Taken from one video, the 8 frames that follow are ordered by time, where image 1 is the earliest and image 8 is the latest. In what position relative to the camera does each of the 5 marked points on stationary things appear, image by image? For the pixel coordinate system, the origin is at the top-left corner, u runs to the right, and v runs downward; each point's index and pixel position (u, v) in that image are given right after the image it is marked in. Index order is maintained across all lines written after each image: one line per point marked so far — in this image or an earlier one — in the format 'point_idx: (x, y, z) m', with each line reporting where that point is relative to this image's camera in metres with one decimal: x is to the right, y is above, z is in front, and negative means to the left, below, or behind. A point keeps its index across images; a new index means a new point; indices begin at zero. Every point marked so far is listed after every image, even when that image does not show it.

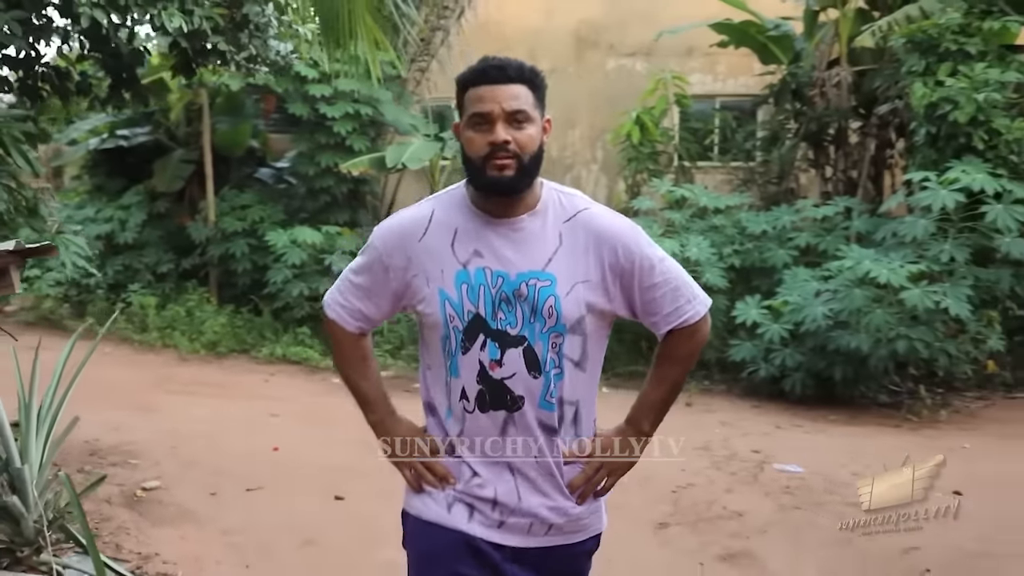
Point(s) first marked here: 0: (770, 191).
0: (+2.3, +0.9, +9.3) m
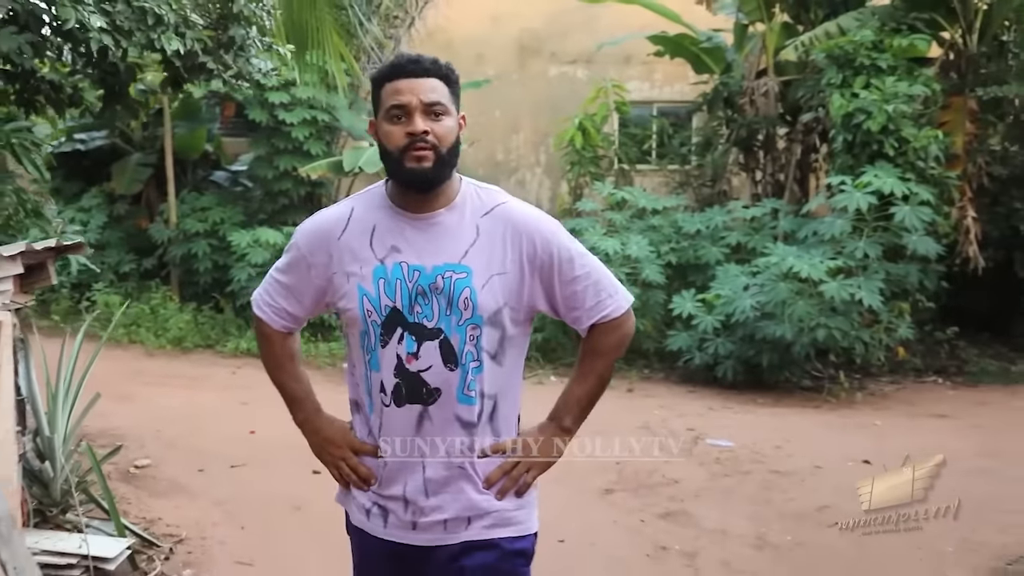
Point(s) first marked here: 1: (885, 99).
0: (+1.8, +0.9, +9.9) m
1: (+2.8, +1.4, +7.7) m
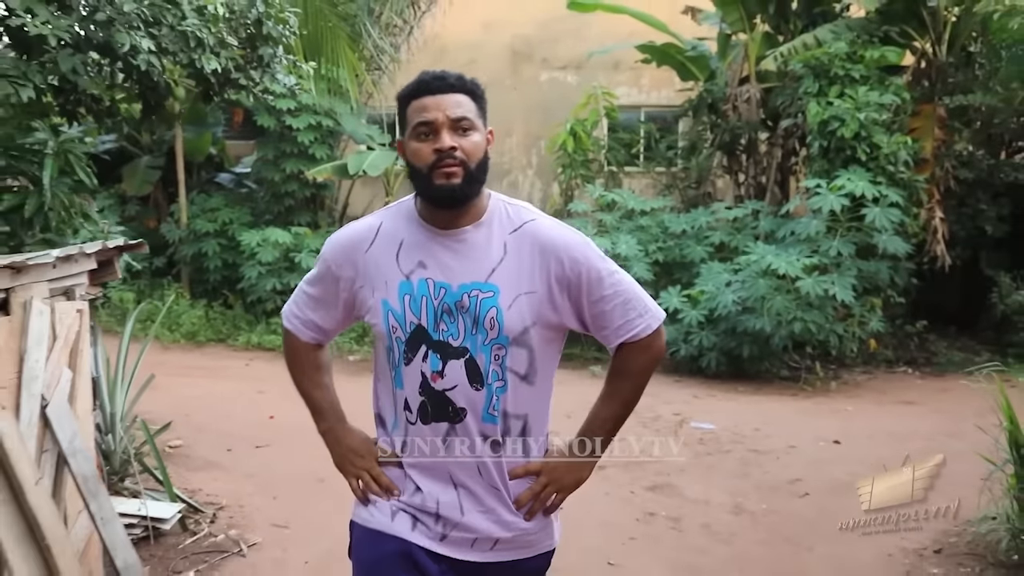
0: (+1.8, +0.9, +10.4) m
1: (+2.7, +1.4, +8.2) m
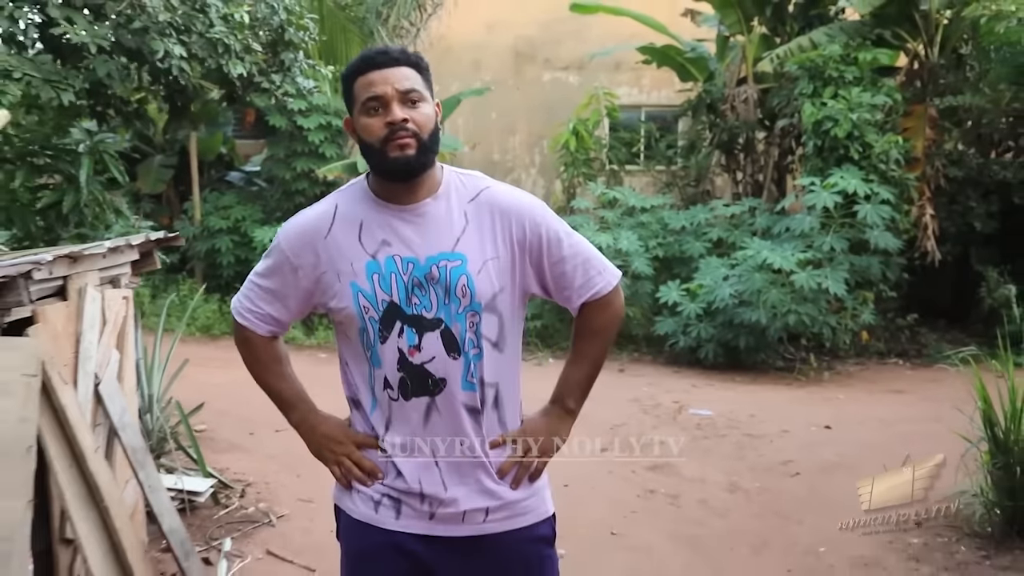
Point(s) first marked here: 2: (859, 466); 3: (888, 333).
0: (+1.8, +1.0, +10.7) m
1: (+2.8, +1.5, +8.5) m
2: (+1.8, -0.9, +5.4) m
3: (+3.3, -0.4, +9.0) m
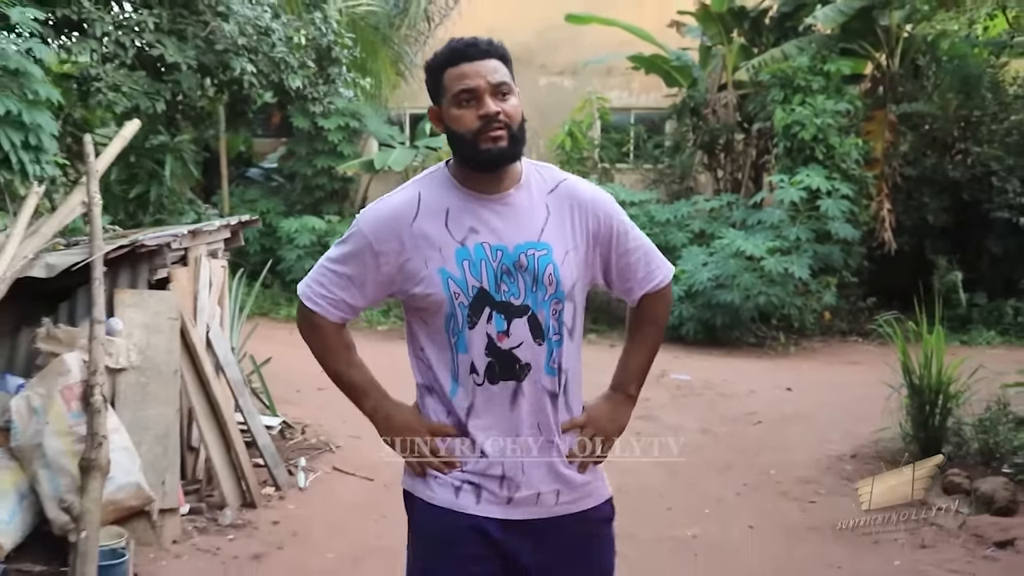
0: (+1.8, +1.1, +11.8) m
1: (+2.8, +1.6, +9.6) m
2: (+1.9, -0.8, +6.5) m
3: (+3.3, -0.3, +10.1) m
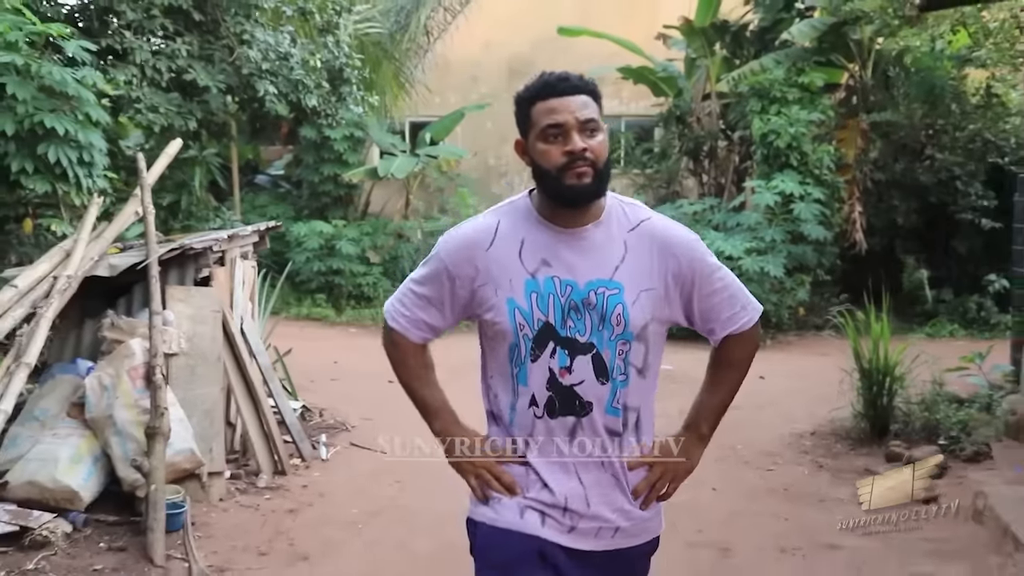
0: (+1.8, +1.1, +12.5) m
1: (+2.8, +1.6, +10.3) m
2: (+1.9, -0.8, +7.2) m
3: (+3.3, -0.2, +10.8) m
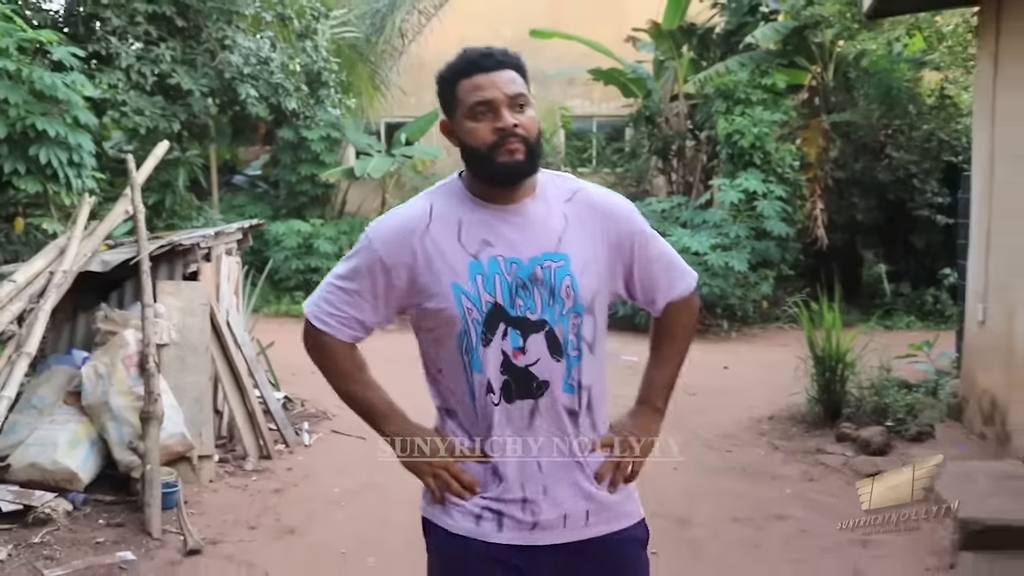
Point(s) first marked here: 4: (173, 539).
0: (+1.5, +1.2, +12.8) m
1: (+2.5, +1.7, +10.6) m
2: (+1.7, -0.7, +7.5) m
3: (+3.0, -0.2, +11.1) m
4: (-1.3, -1.0, +3.9) m
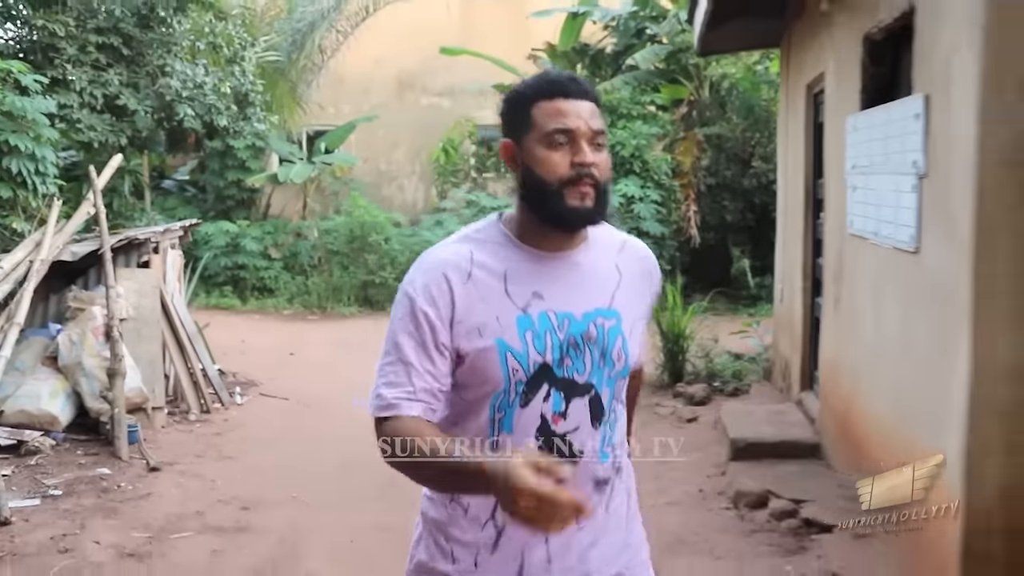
0: (+0.3, +1.3, +14.2) m
1: (+1.4, +1.8, +12.1) m
2: (+0.8, -0.6, +8.9) m
3: (+1.9, -0.1, +12.6) m
4: (-1.9, -0.9, +5.1) m
